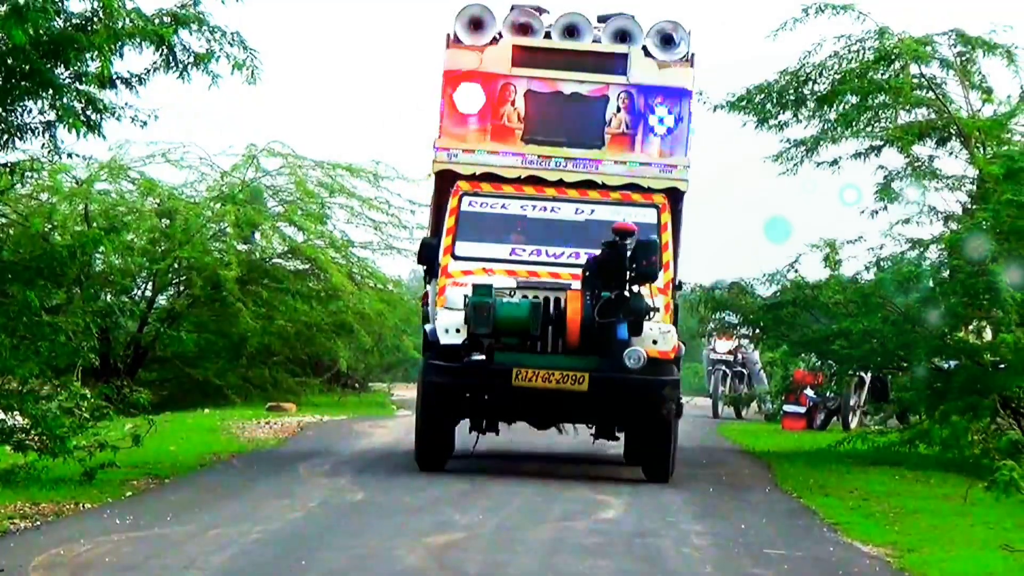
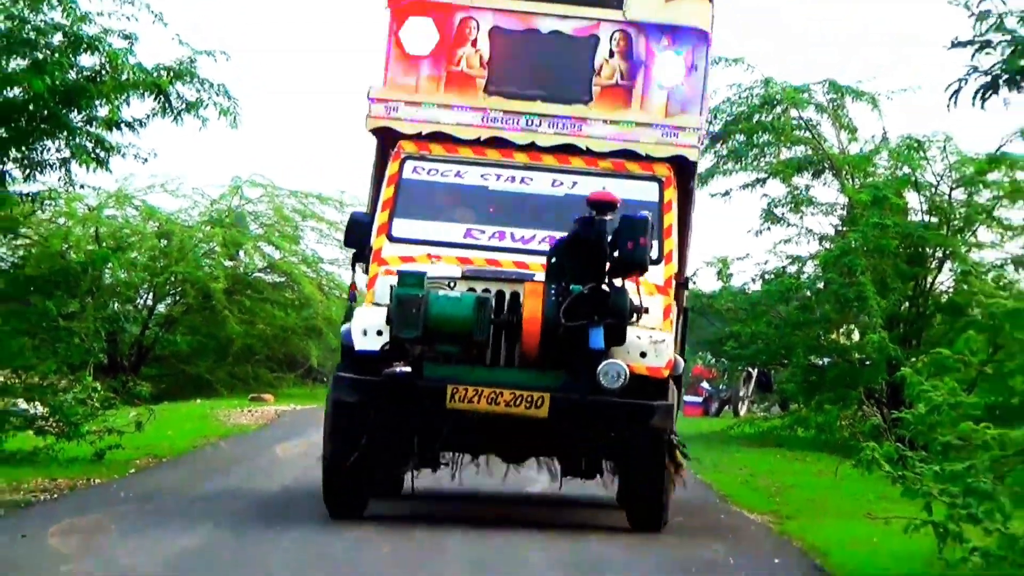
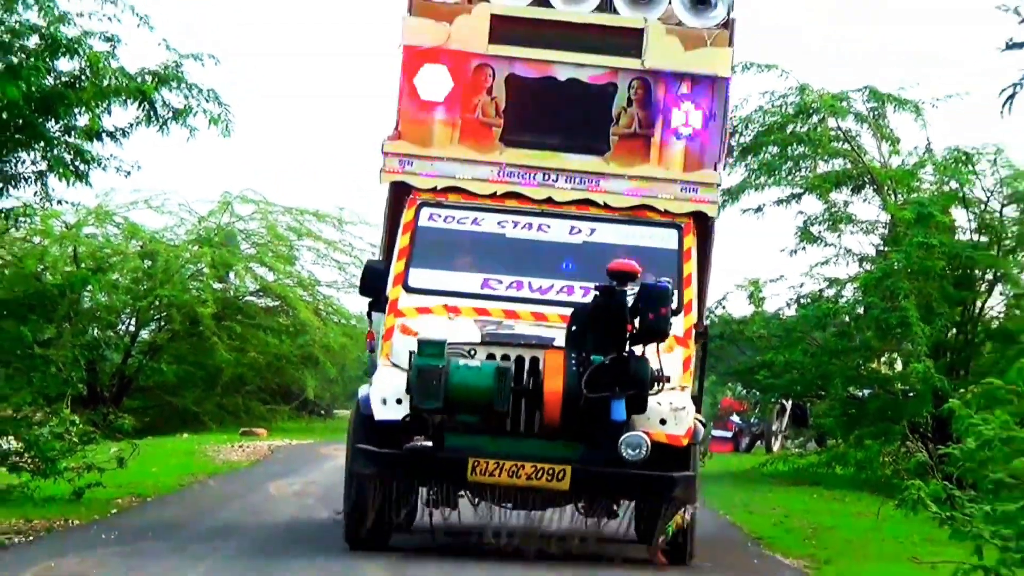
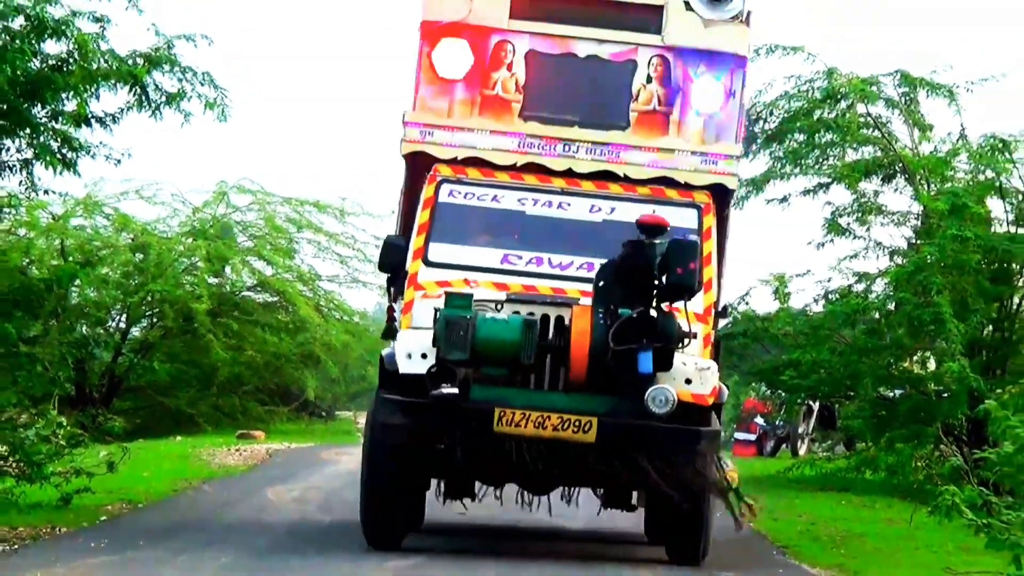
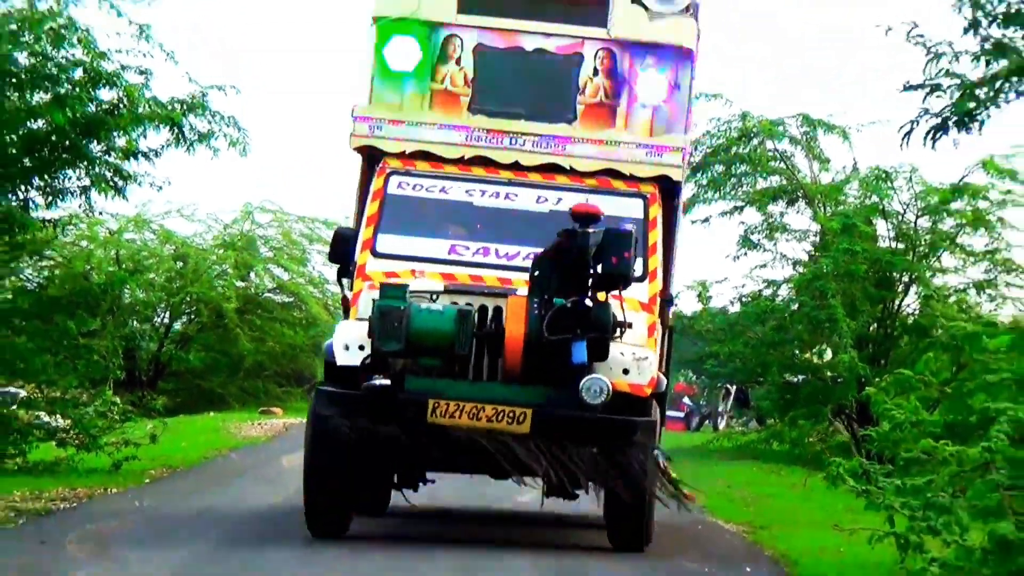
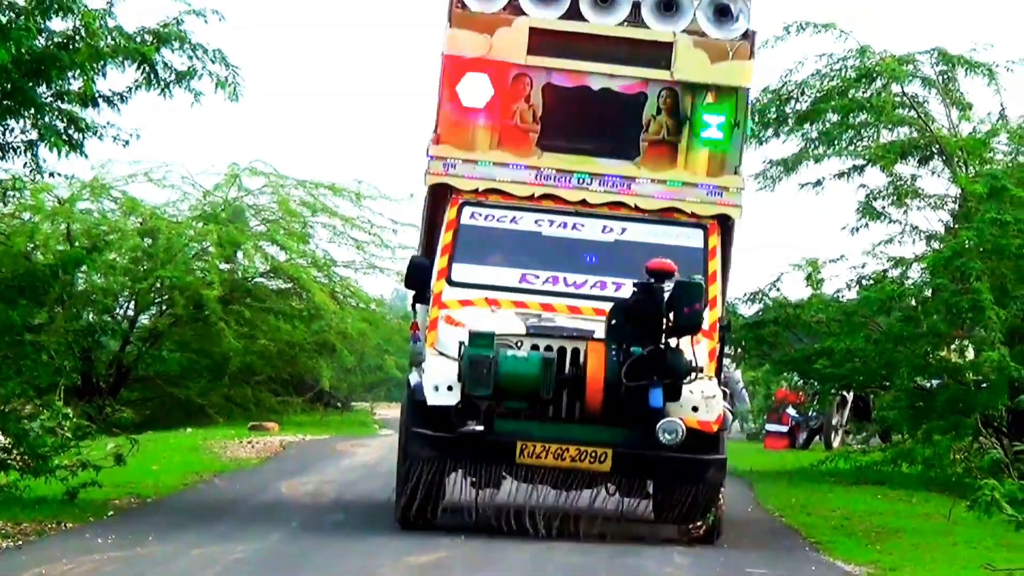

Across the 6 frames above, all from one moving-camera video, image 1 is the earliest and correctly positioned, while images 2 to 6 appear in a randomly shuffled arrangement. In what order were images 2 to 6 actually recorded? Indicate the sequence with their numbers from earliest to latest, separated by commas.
6, 4, 3, 2, 5
